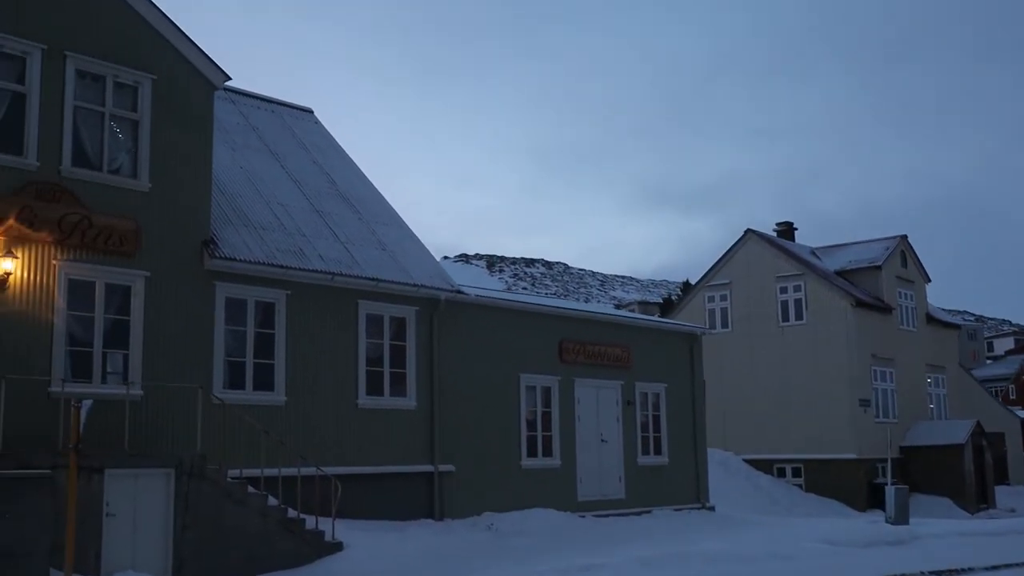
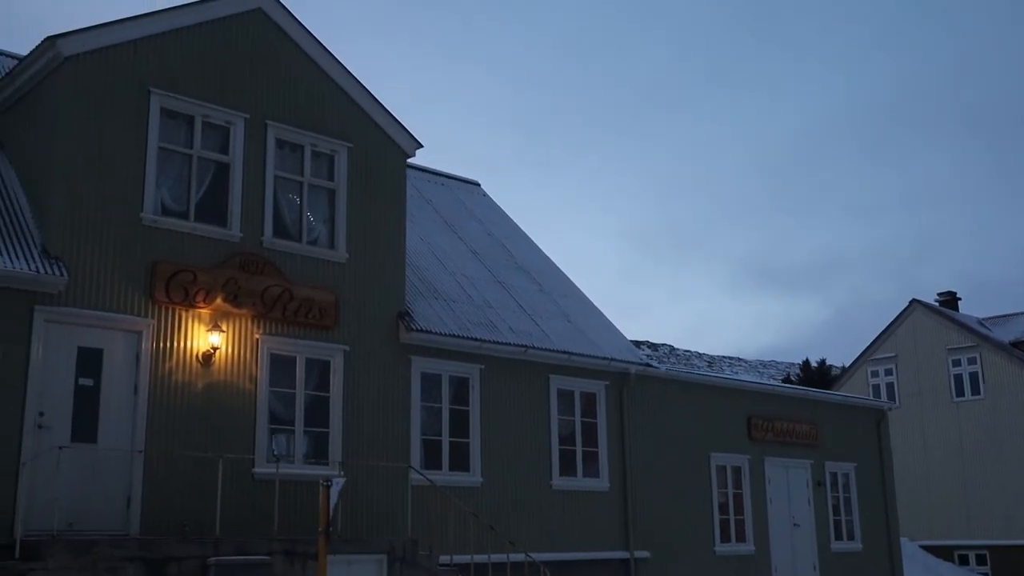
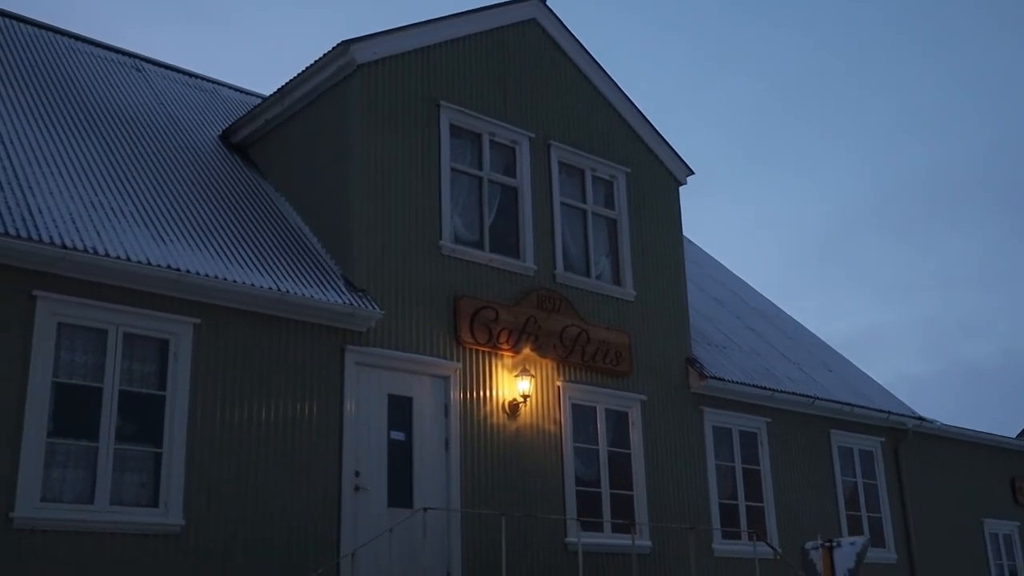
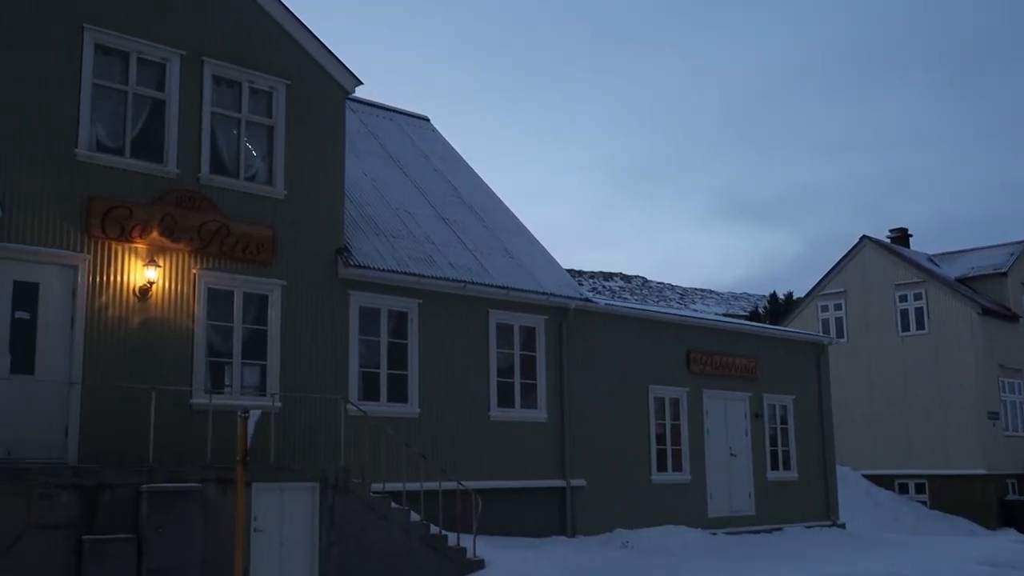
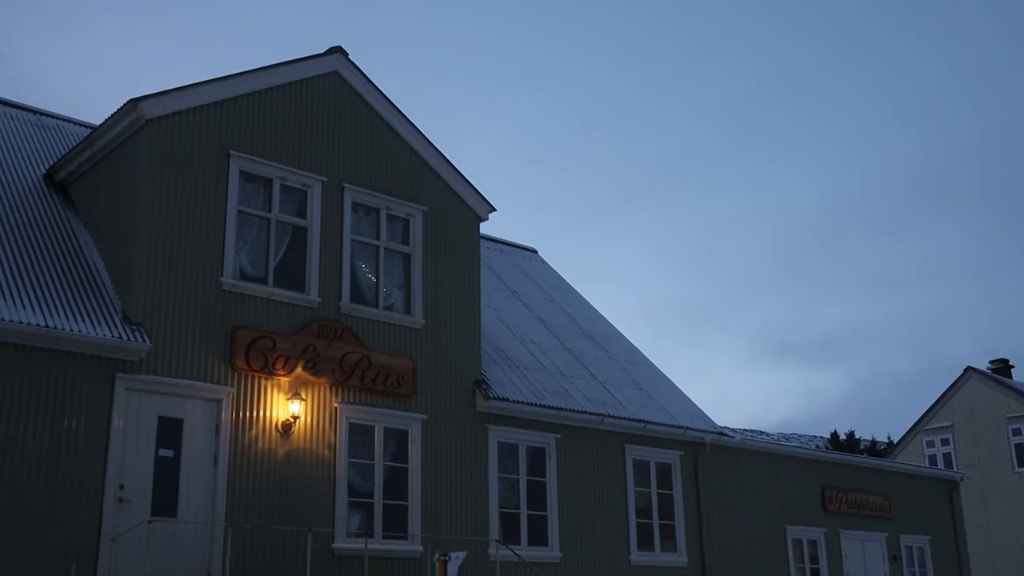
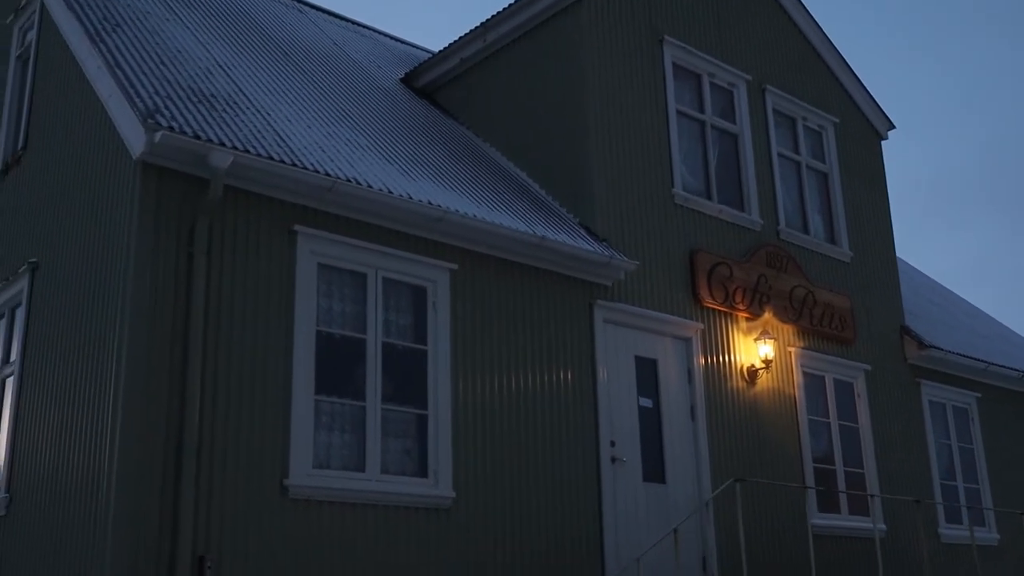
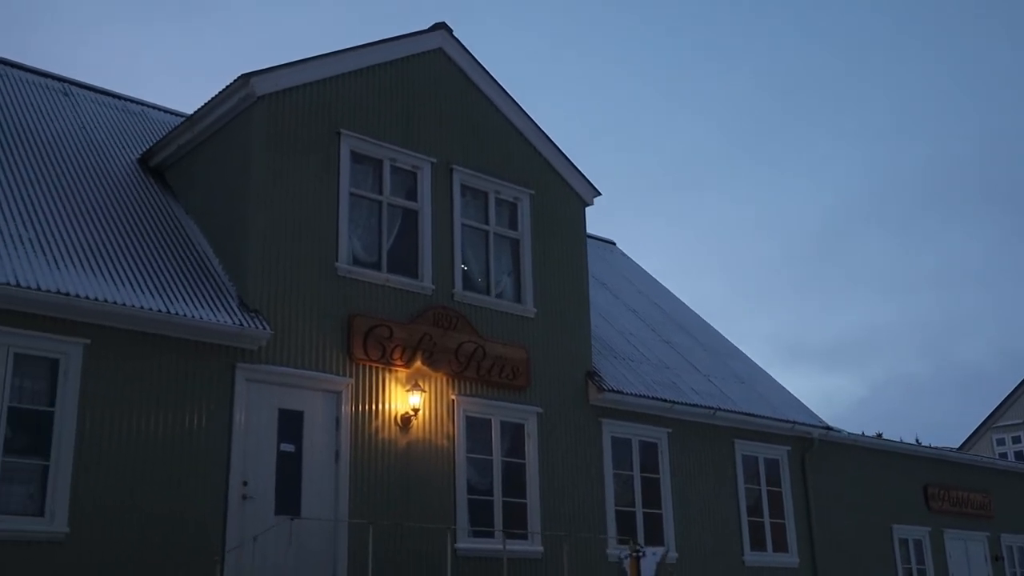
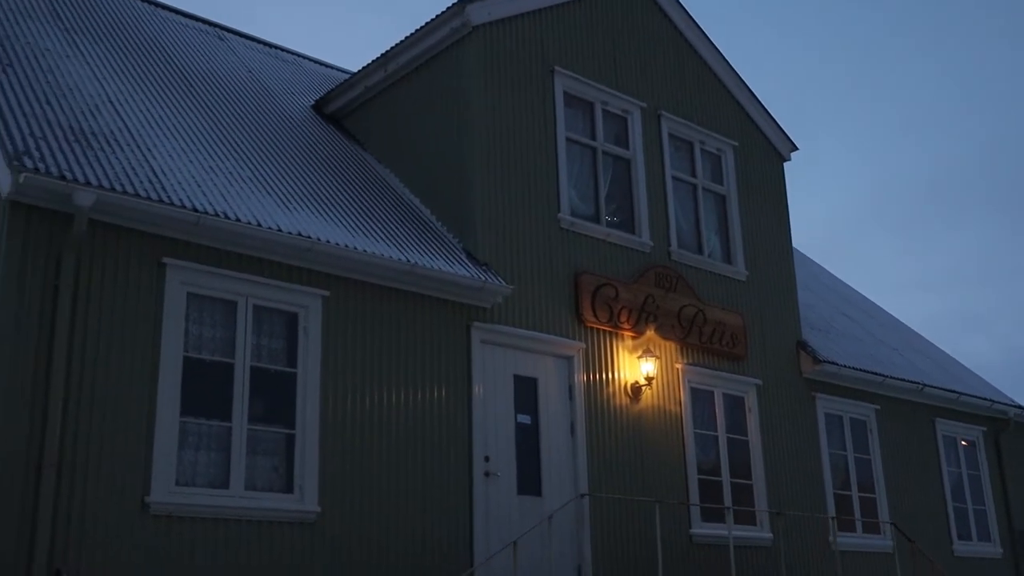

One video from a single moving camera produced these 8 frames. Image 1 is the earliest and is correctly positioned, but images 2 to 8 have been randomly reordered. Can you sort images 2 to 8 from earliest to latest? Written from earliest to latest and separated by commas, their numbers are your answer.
4, 2, 5, 7, 3, 8, 6
